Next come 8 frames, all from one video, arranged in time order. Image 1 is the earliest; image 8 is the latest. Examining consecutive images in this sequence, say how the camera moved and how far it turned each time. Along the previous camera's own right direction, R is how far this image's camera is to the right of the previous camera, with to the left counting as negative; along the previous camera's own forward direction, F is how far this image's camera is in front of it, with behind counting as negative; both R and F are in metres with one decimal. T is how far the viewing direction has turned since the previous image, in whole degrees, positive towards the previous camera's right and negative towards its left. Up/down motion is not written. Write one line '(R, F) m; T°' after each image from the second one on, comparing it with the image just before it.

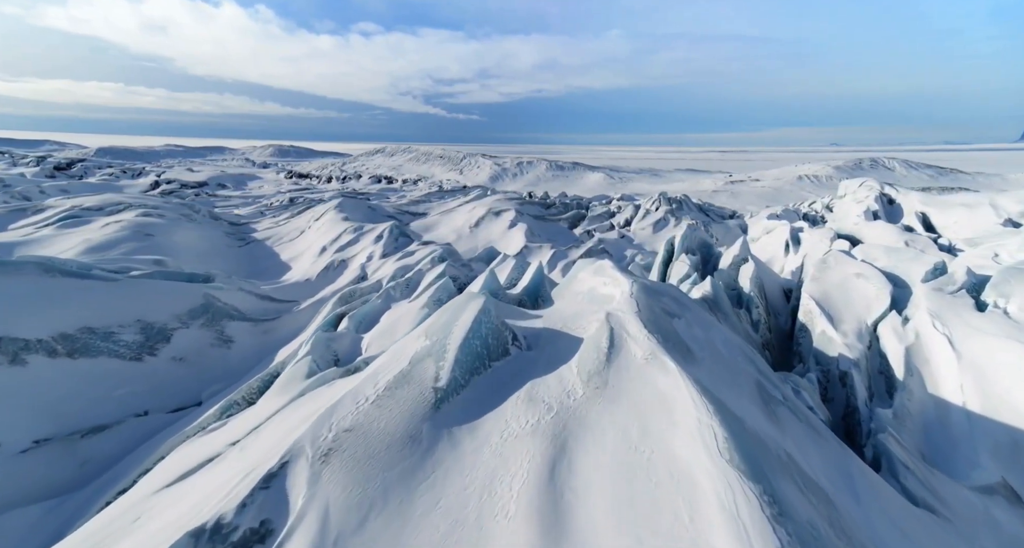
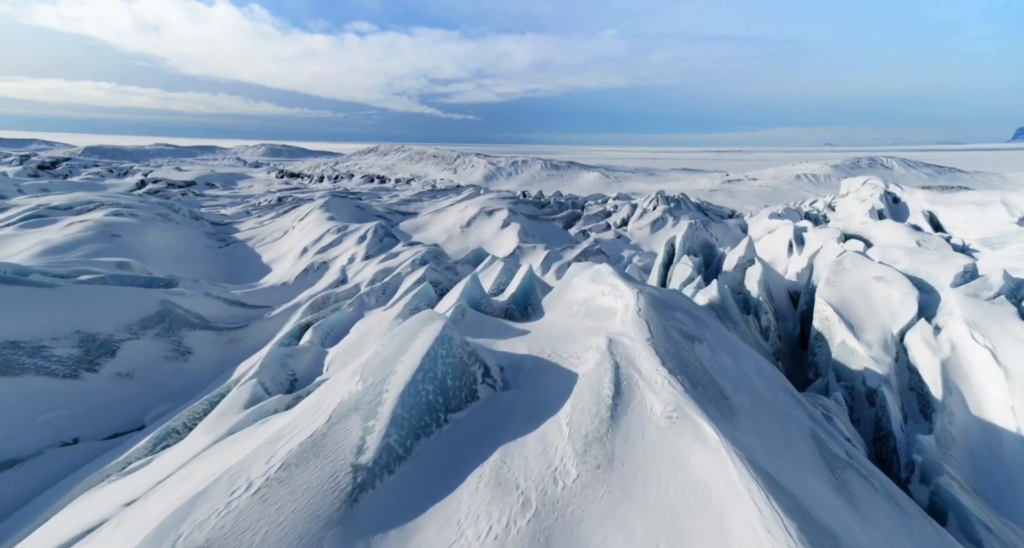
(+0.2, +1.0) m; +1°
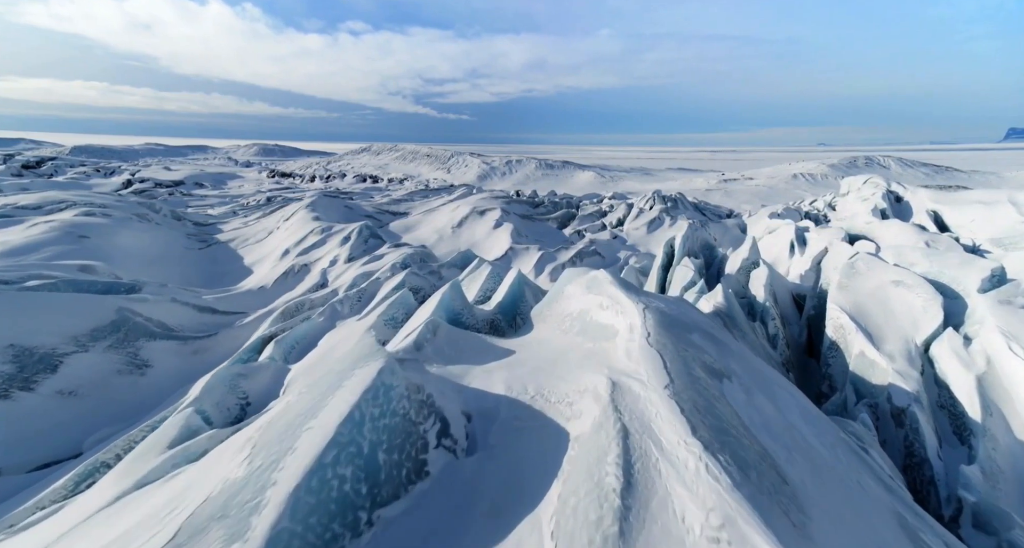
(+0.1, +0.8) m; +1°
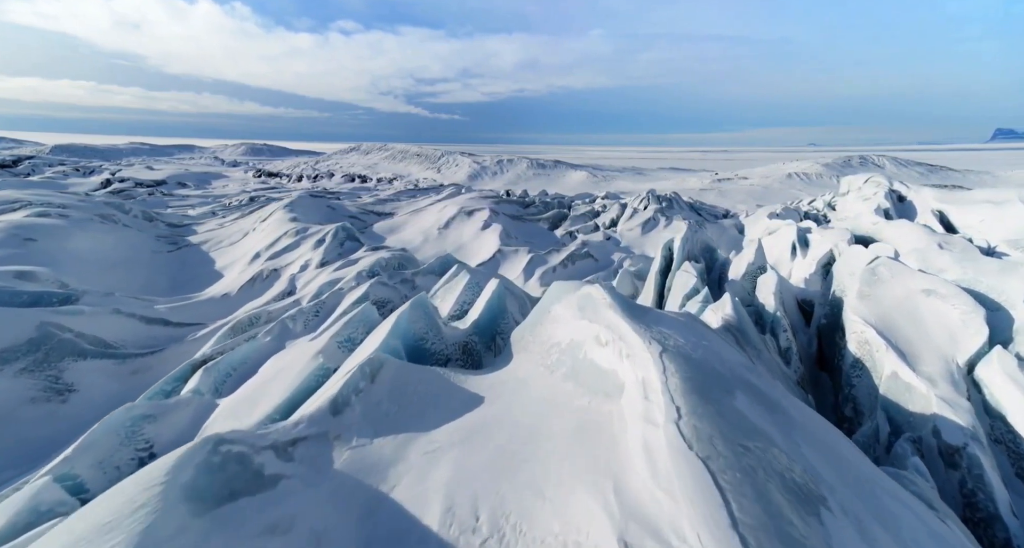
(+0.2, +1.1) m; +1°
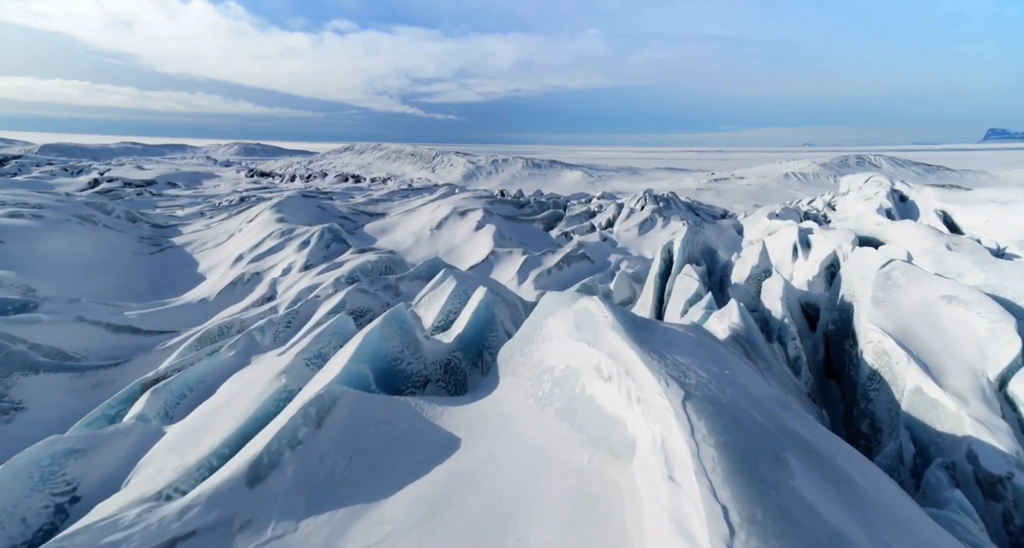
(+0.1, +0.6) m; +1°
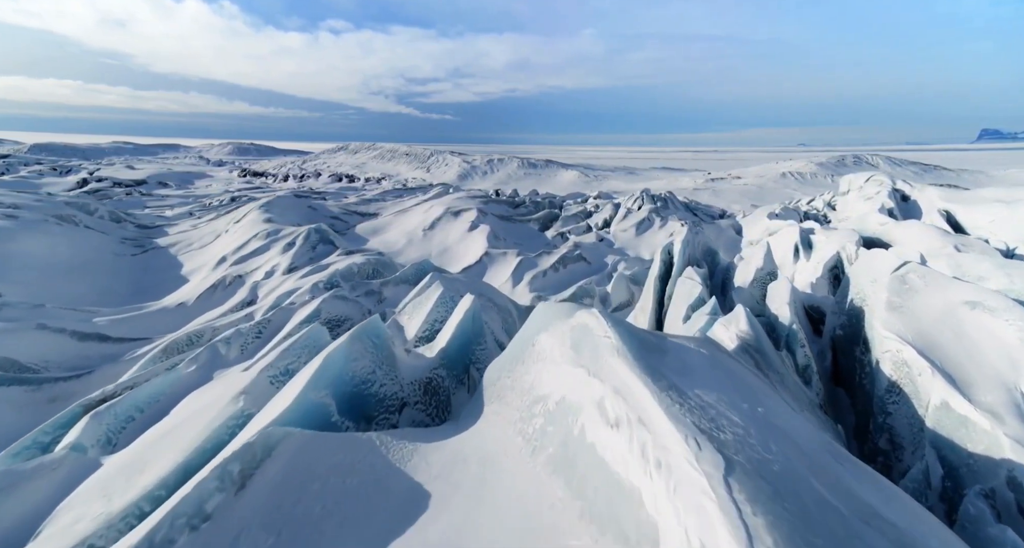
(+0.1, +0.6) m; 0°
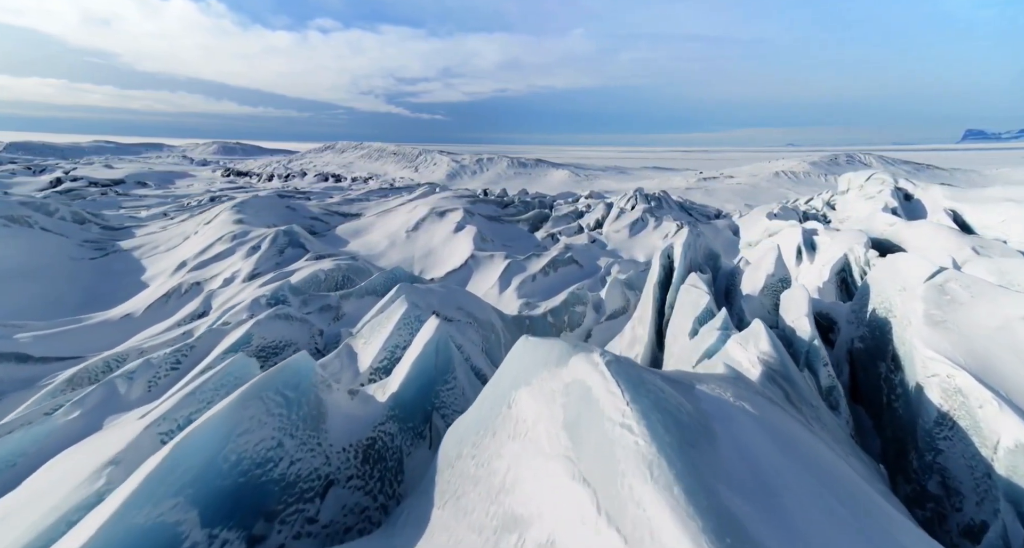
(+0.1, +1.1) m; +1°
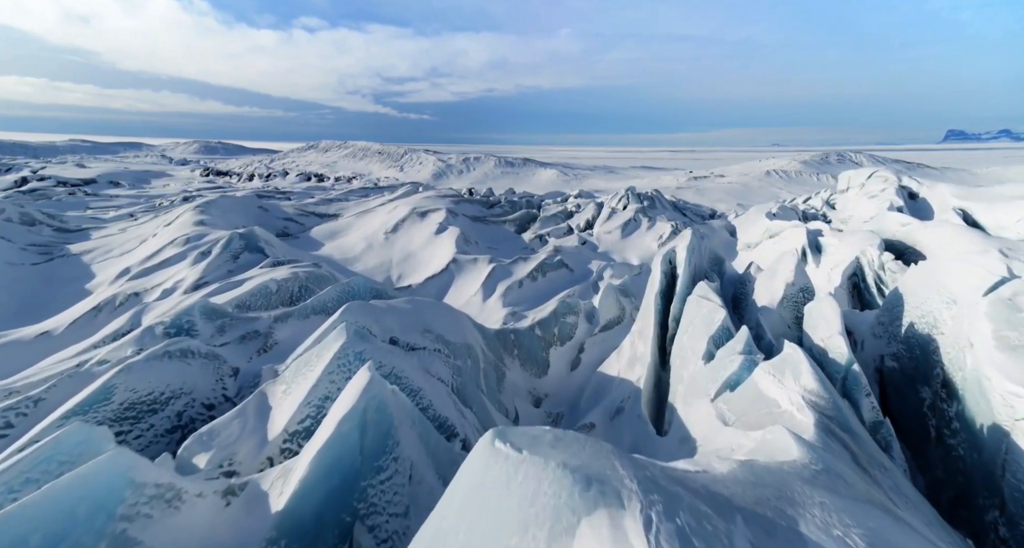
(+0.1, +1.4) m; +1°
